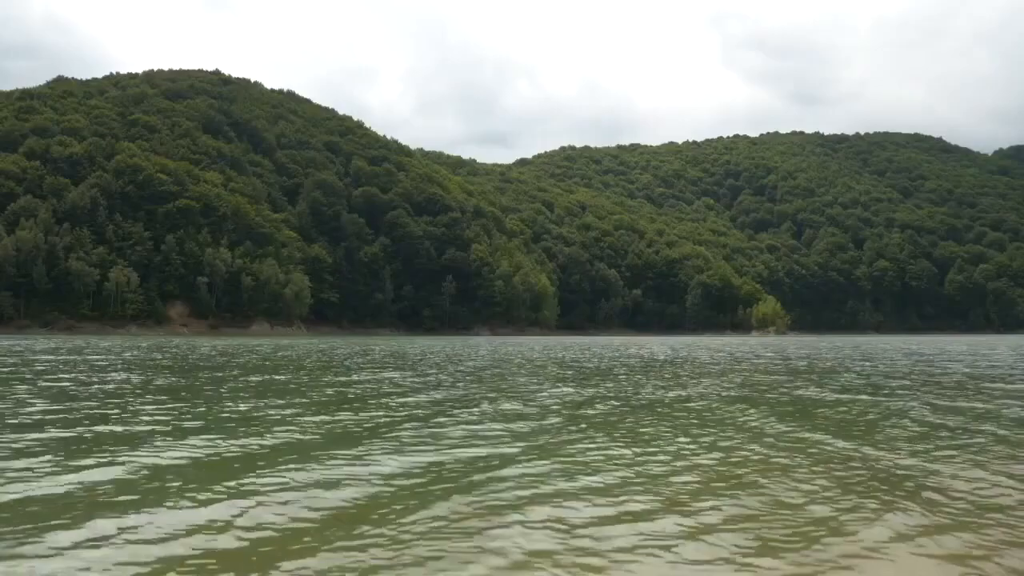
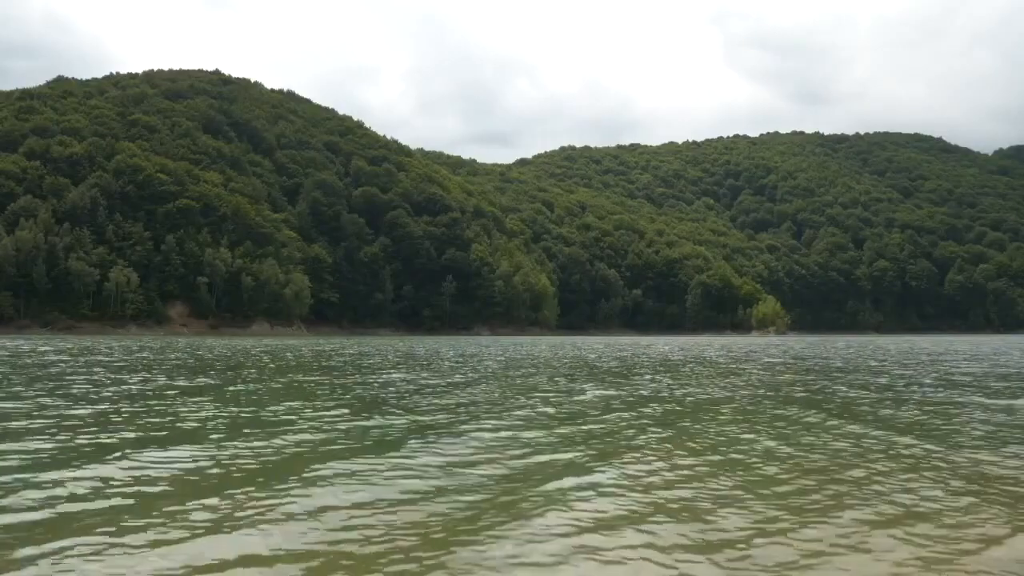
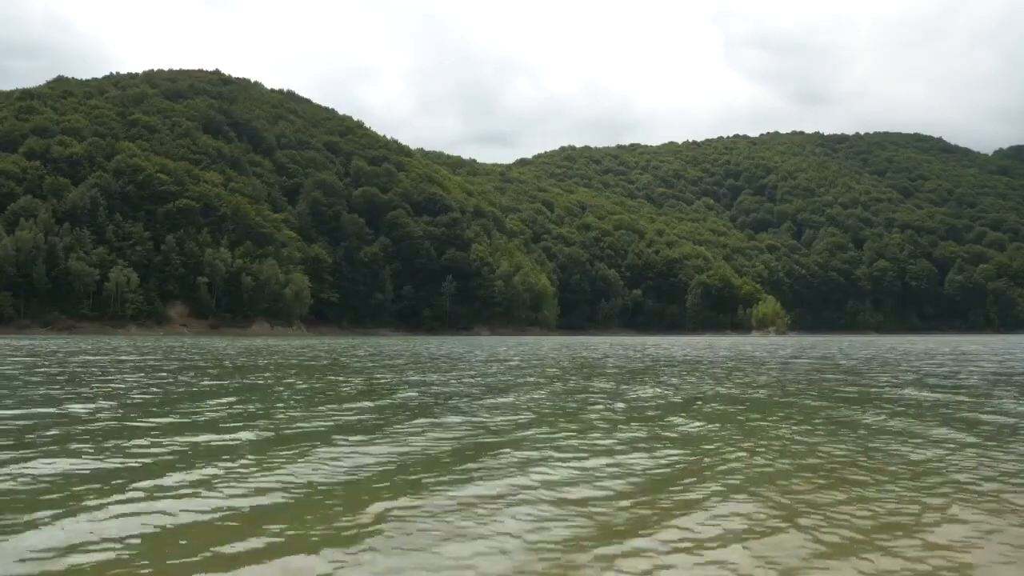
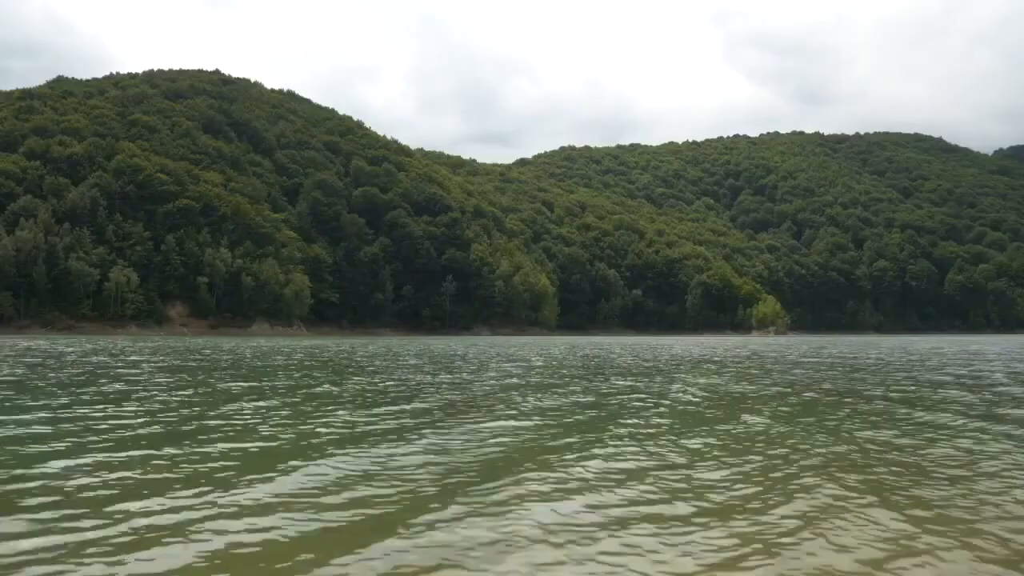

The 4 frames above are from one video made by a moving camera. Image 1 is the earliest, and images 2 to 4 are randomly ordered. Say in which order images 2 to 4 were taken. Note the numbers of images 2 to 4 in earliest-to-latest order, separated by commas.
2, 3, 4
